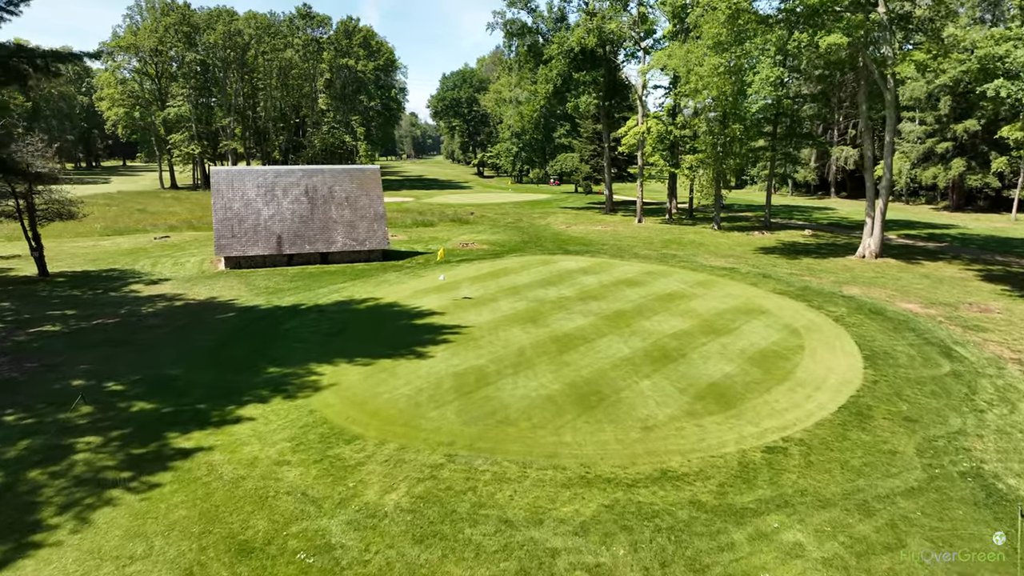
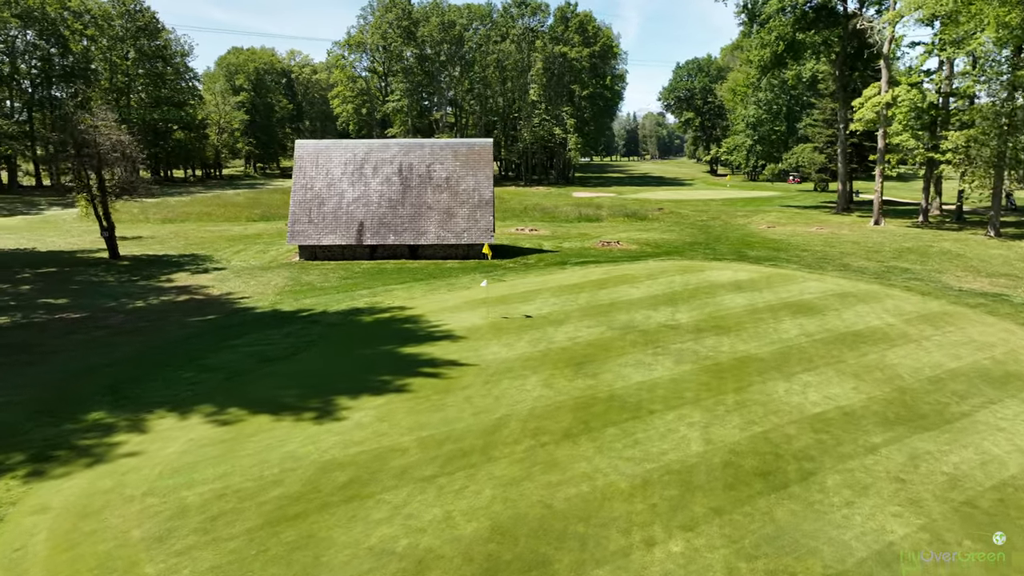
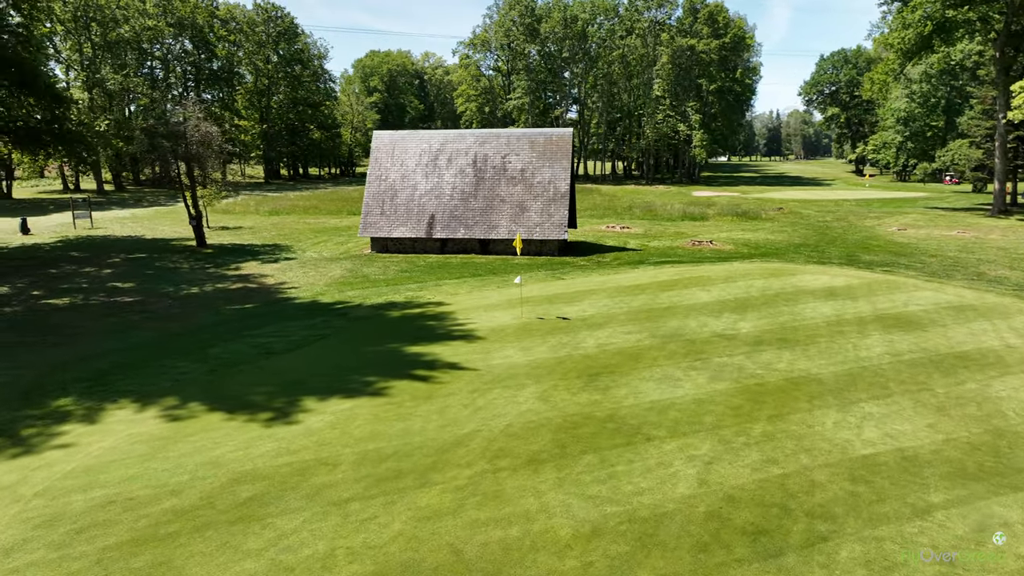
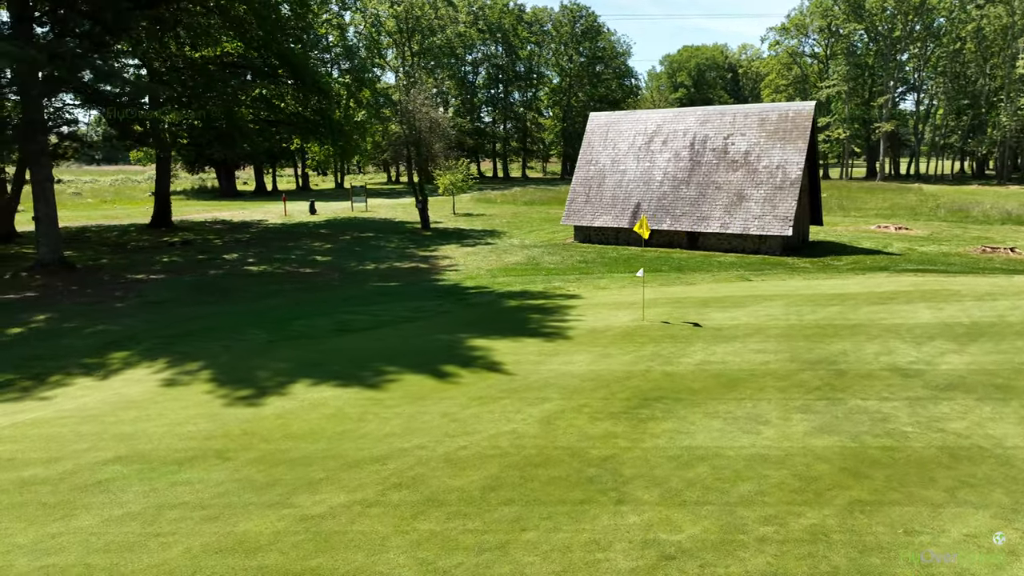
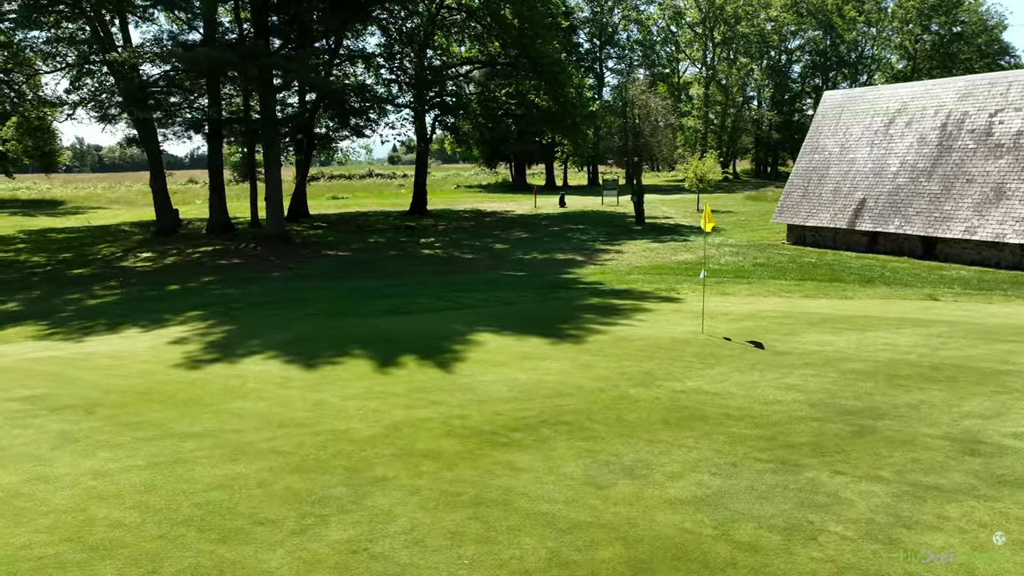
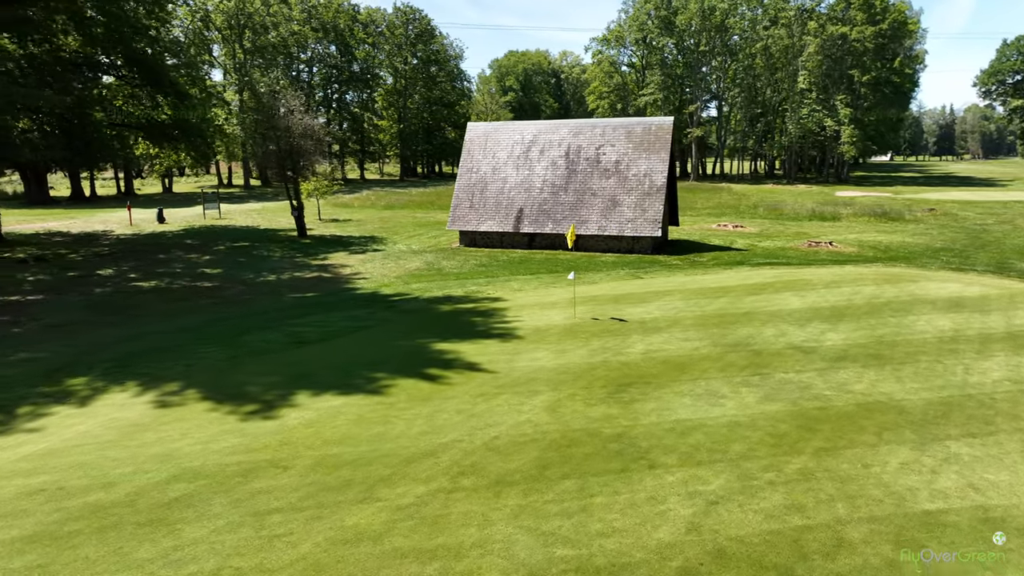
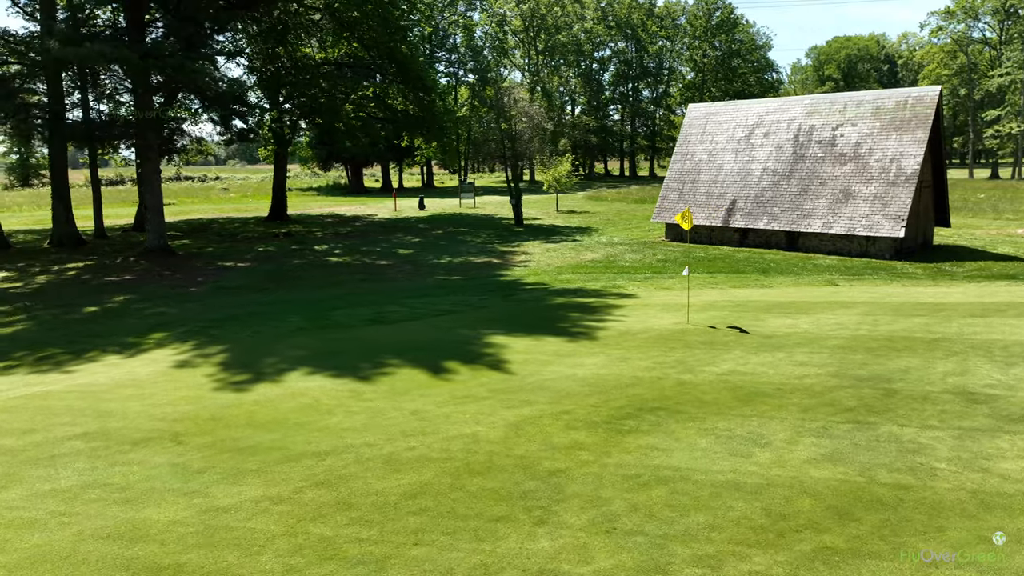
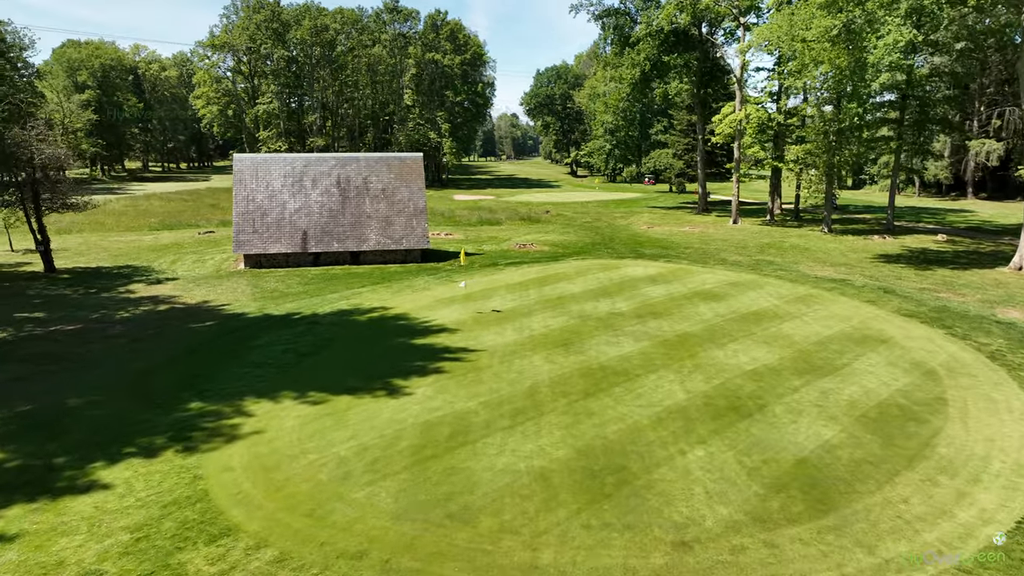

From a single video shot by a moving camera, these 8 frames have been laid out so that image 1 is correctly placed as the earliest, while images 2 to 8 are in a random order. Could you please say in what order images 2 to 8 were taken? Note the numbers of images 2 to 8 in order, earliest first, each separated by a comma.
8, 2, 3, 6, 4, 7, 5
